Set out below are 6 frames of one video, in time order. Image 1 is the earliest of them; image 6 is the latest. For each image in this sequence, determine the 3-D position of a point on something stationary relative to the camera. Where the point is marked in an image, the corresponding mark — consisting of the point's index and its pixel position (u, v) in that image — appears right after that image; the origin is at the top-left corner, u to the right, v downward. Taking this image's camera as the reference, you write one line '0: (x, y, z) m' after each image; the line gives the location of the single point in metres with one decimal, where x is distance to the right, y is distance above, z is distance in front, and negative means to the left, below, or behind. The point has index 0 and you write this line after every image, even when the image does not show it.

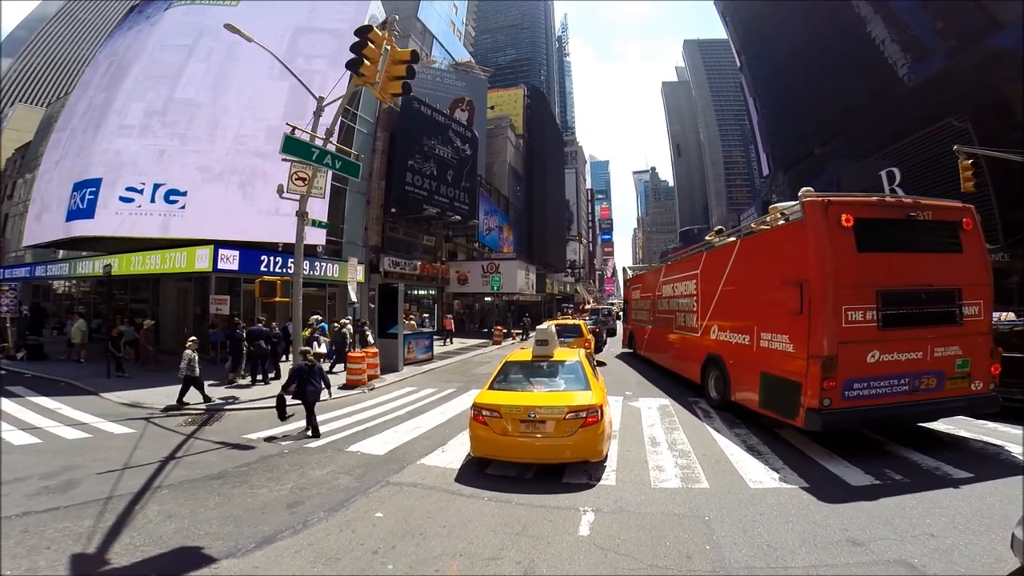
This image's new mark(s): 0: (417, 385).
0: (-2.5, -2.5, +12.5) m
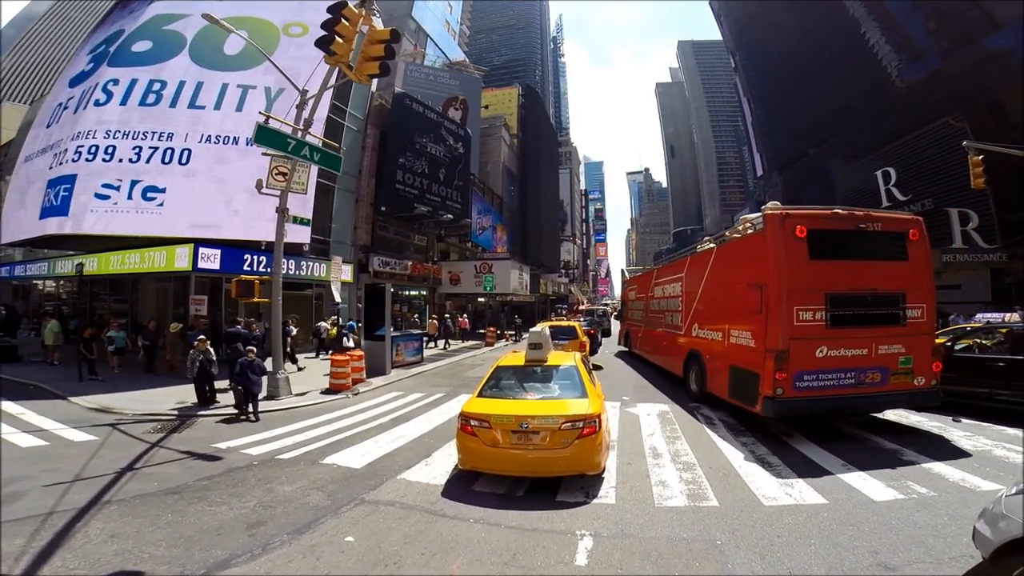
0: (-2.7, -2.5, +12.0) m
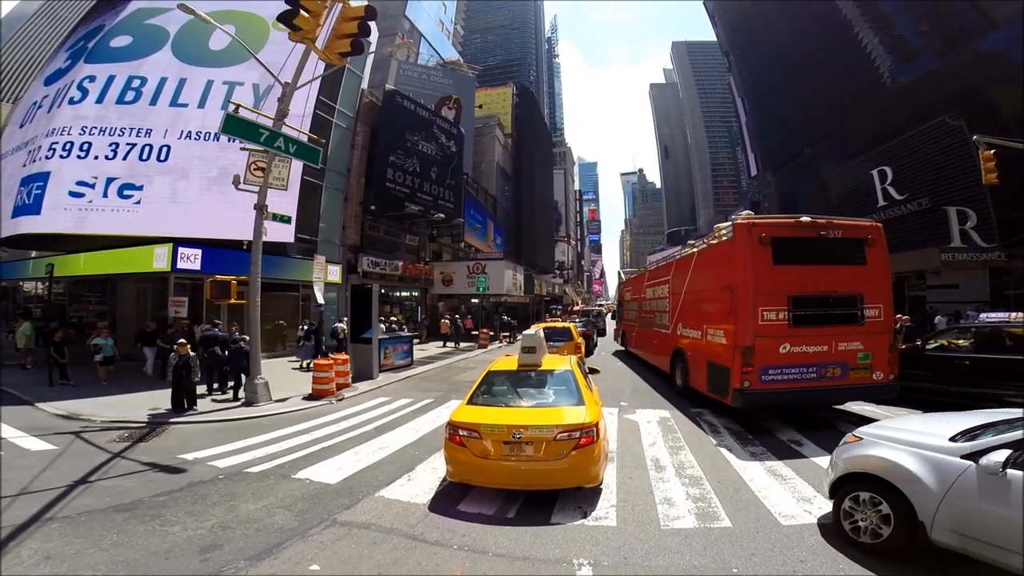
0: (-2.8, -2.5, +11.4) m
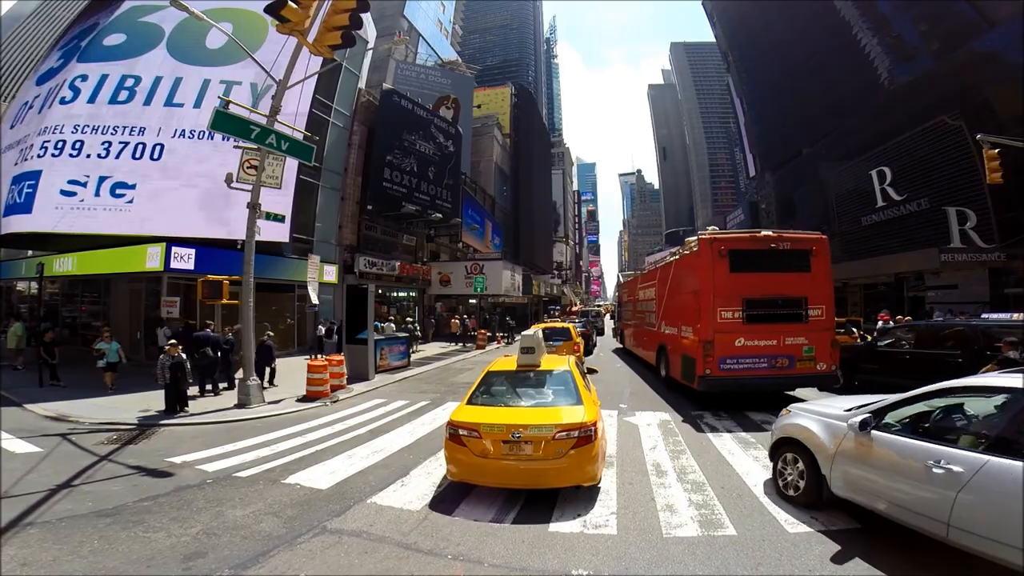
0: (-2.9, -2.5, +11.3) m
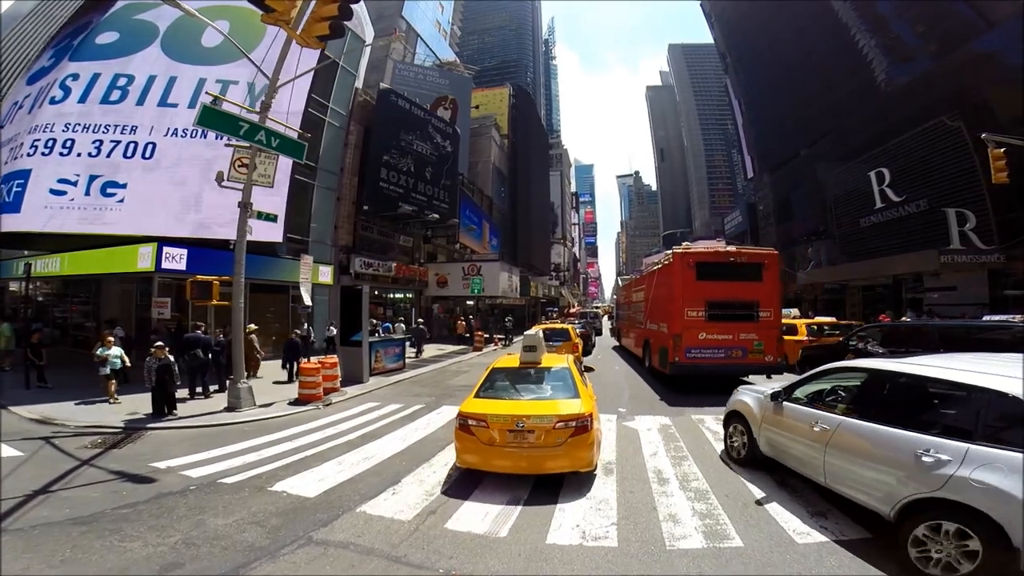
0: (-2.9, -2.5, +11.1) m
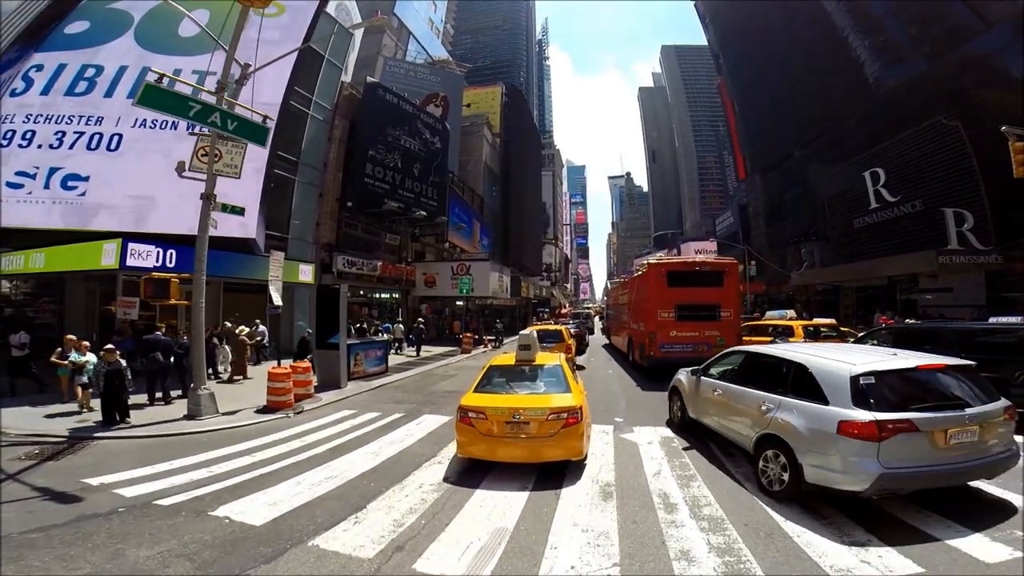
0: (-3.2, -2.5, +10.3) m
